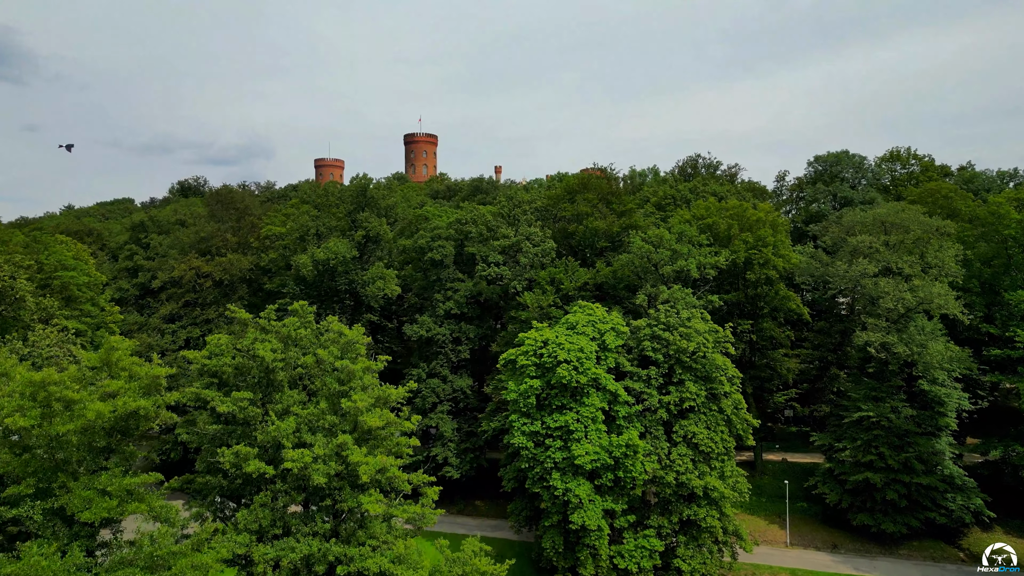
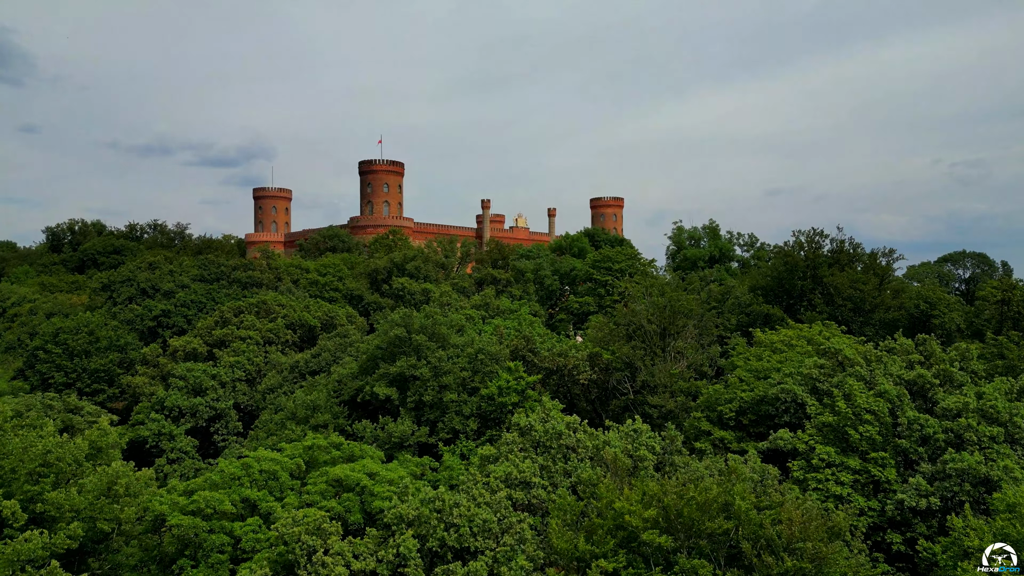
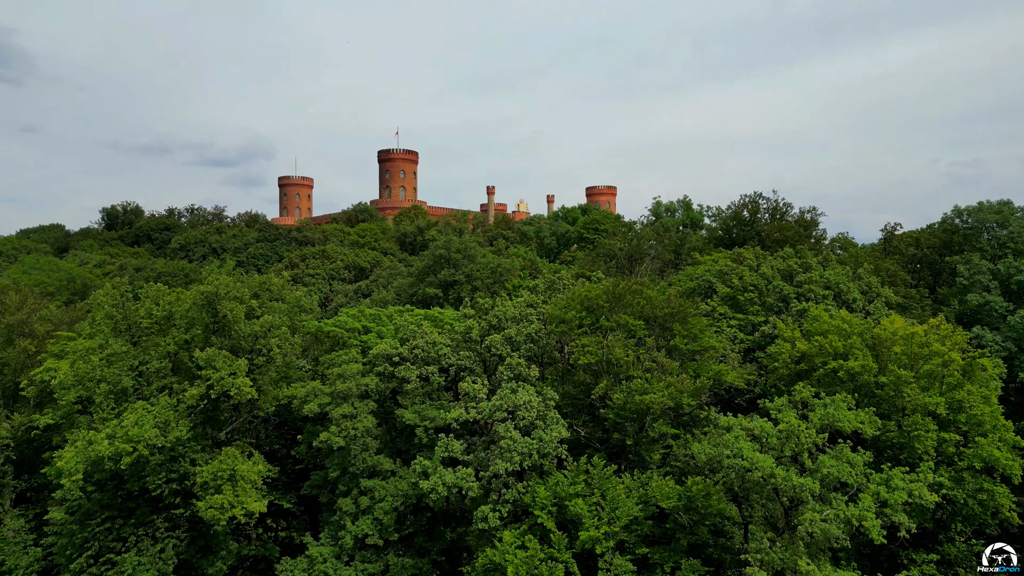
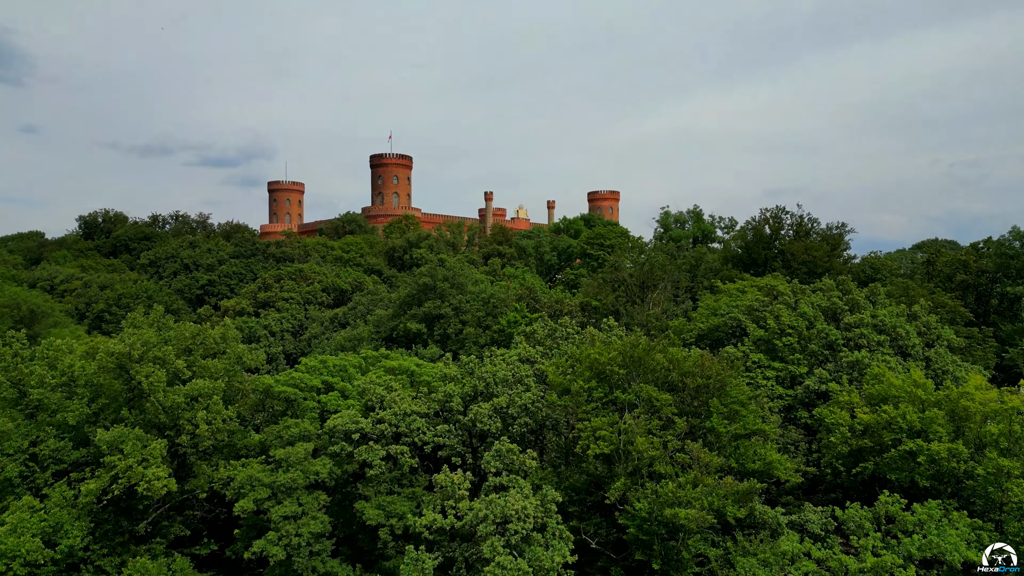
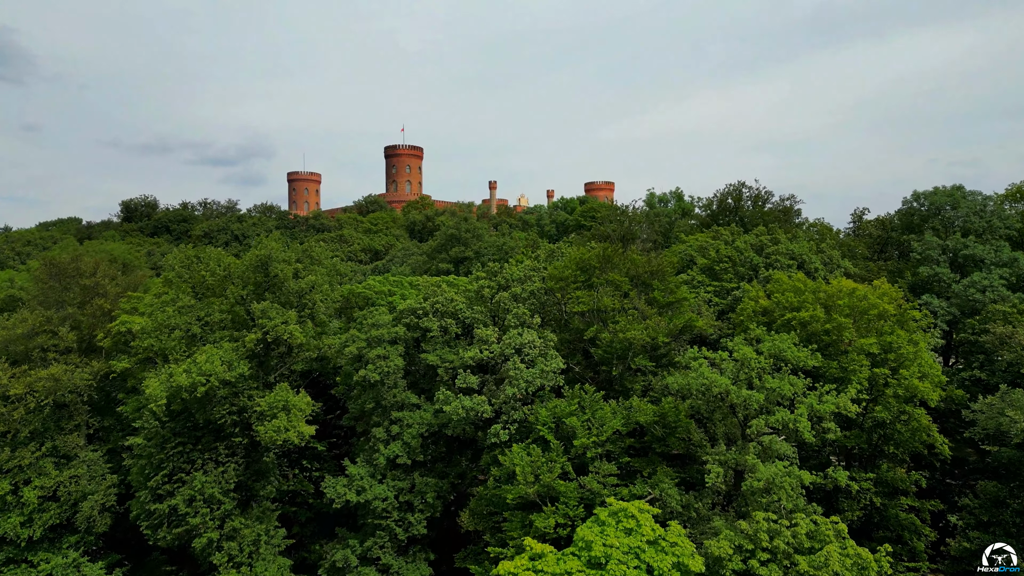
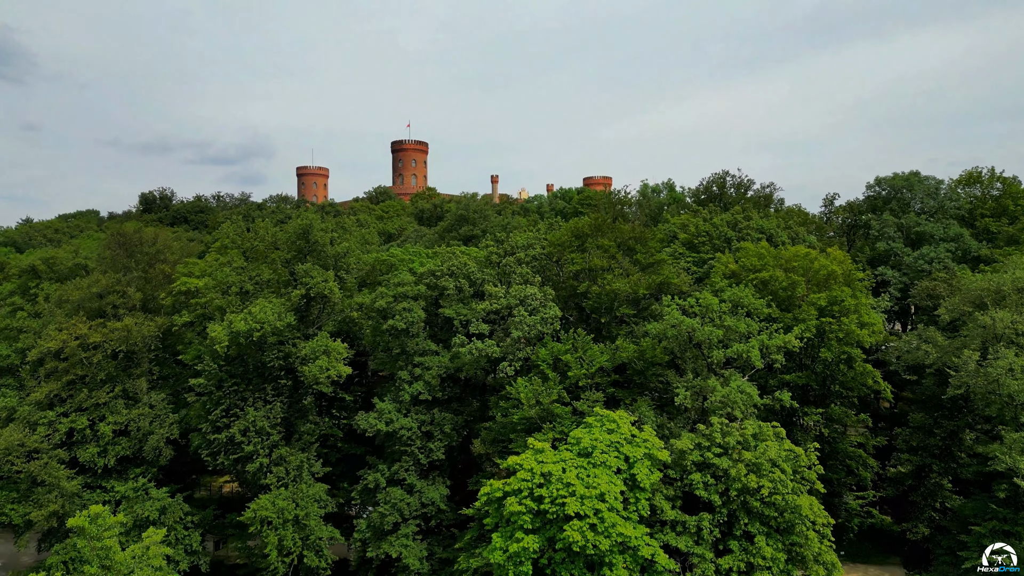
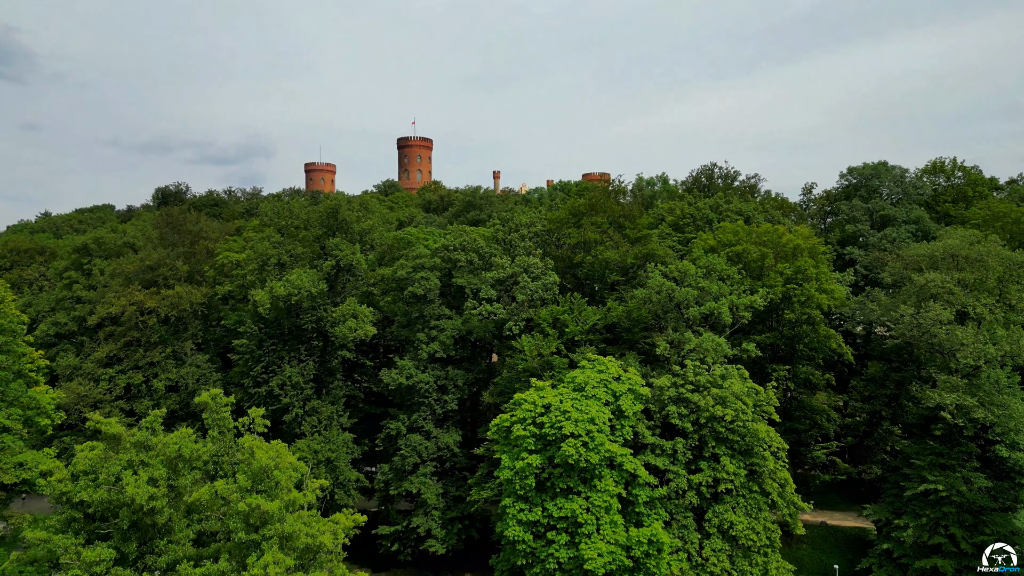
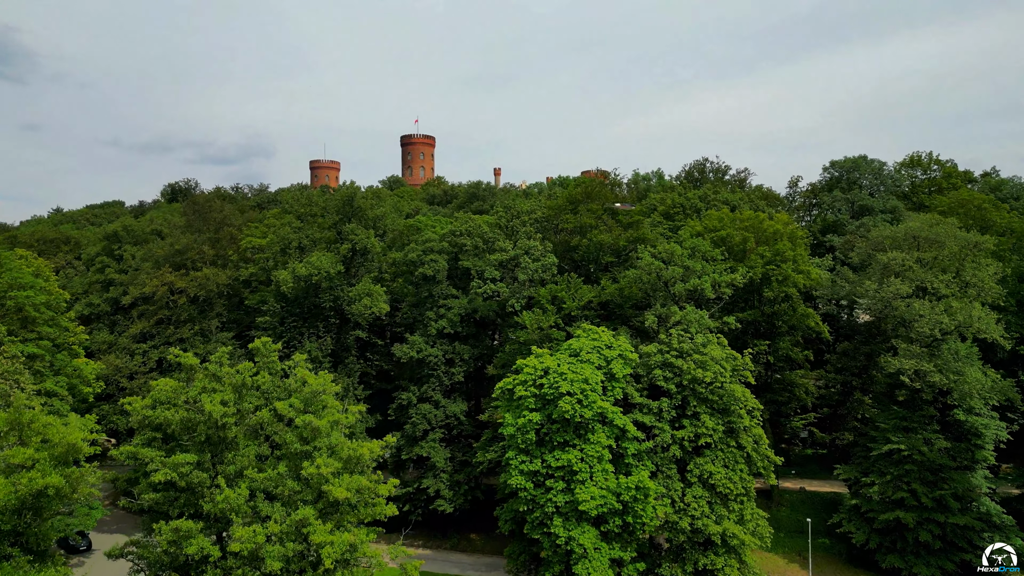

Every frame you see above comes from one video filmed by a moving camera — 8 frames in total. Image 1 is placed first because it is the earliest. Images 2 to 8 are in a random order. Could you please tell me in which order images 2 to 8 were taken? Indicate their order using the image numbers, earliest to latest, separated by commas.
8, 7, 6, 5, 3, 4, 2
